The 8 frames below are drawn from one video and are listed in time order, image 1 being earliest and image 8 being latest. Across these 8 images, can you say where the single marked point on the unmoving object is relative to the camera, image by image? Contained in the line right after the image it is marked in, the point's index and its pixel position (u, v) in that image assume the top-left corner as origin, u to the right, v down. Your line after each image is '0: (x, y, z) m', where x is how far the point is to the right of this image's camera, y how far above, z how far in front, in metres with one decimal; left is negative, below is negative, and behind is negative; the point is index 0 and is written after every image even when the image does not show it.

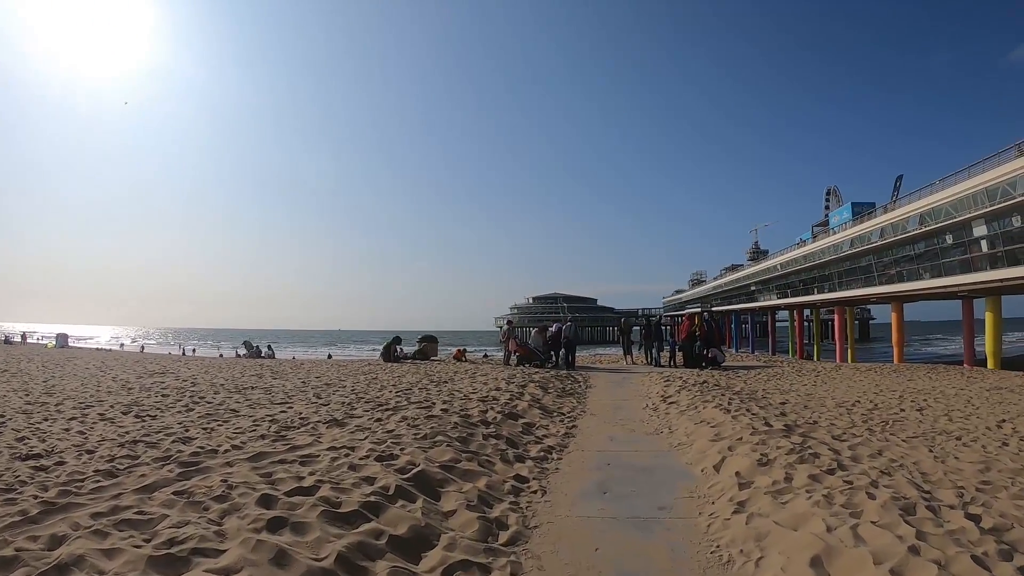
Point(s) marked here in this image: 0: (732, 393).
0: (+3.9, -1.9, +9.5) m
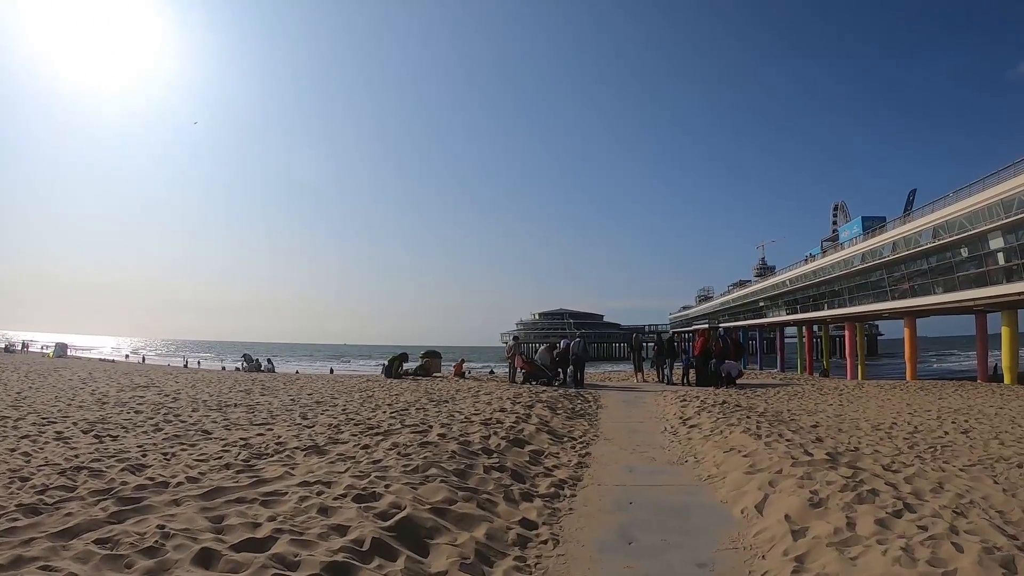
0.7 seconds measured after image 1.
0: (+3.9, -2.0, +8.7) m
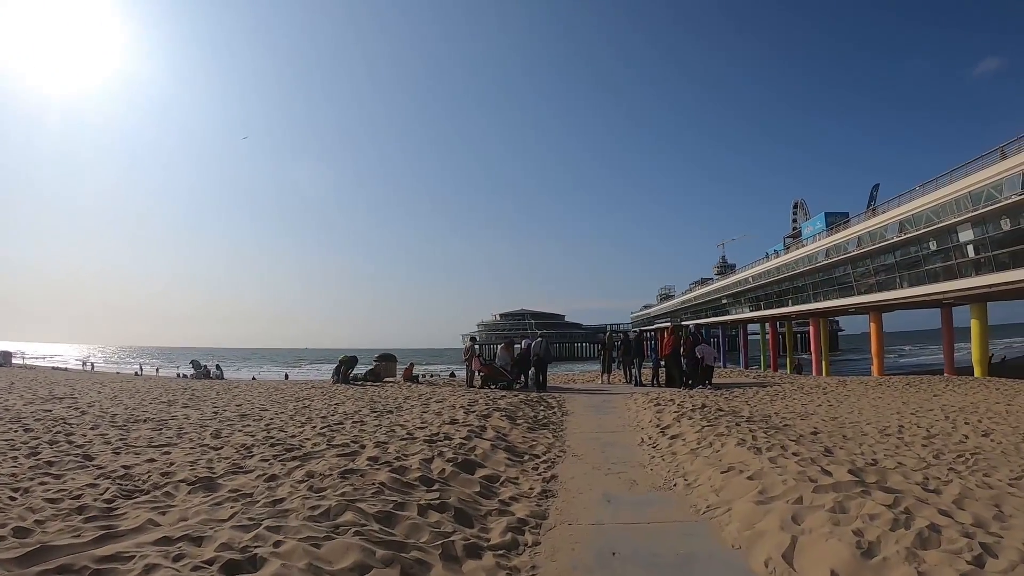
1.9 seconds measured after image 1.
0: (+3.3, -1.9, +7.6) m
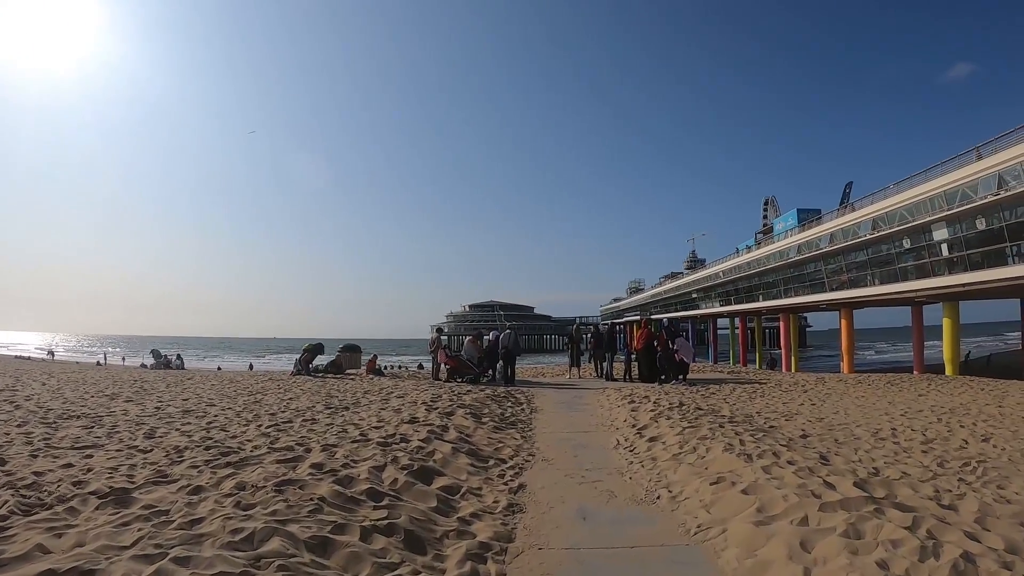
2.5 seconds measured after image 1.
0: (+2.8, -1.7, +7.1) m
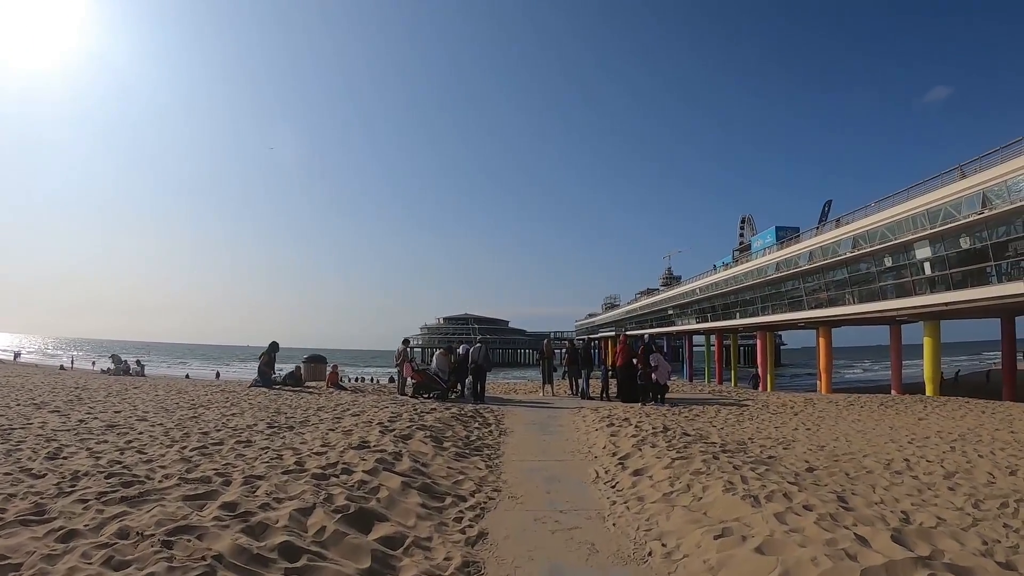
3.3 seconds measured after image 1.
0: (+2.4, -1.9, +6.3) m
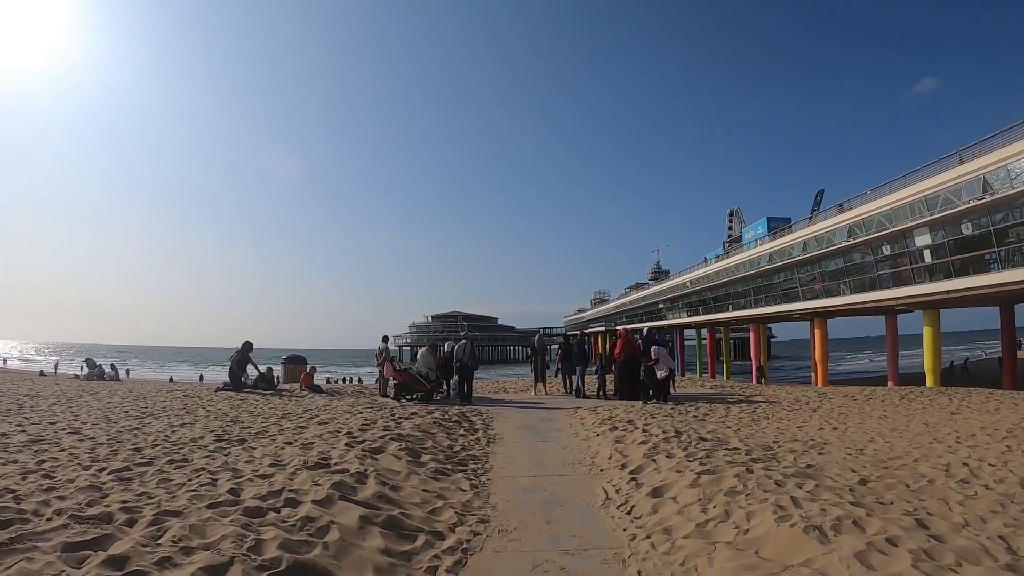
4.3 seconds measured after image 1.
0: (+2.3, -1.7, +5.3) m
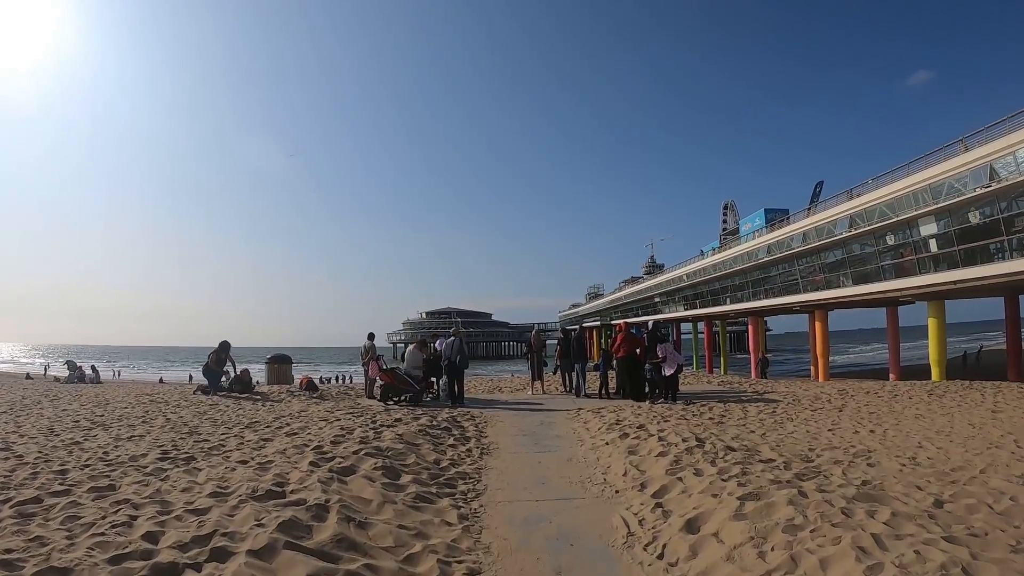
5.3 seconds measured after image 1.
0: (+2.3, -1.5, +4.4) m
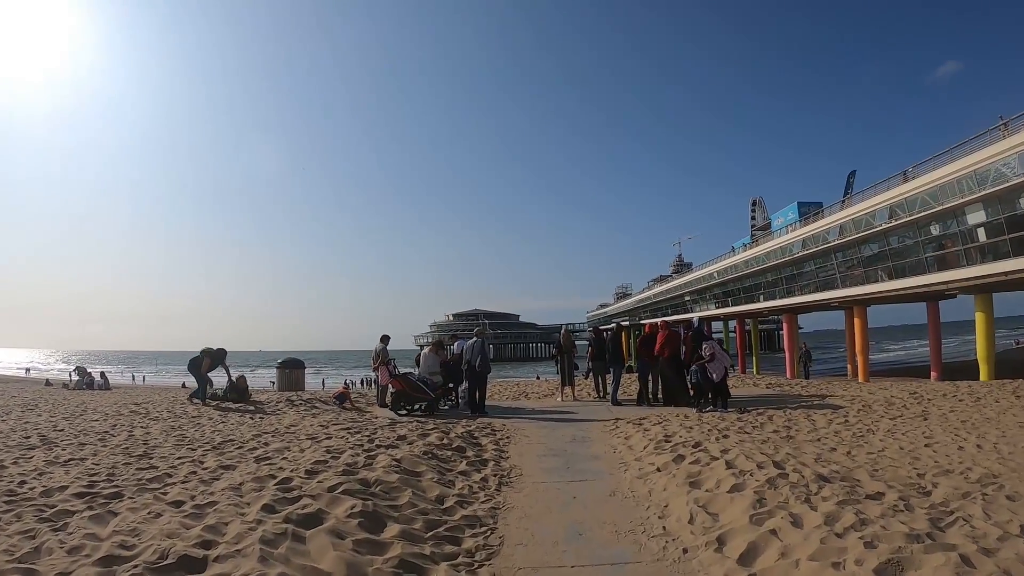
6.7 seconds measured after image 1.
0: (+2.5, -1.4, +3.1) m
